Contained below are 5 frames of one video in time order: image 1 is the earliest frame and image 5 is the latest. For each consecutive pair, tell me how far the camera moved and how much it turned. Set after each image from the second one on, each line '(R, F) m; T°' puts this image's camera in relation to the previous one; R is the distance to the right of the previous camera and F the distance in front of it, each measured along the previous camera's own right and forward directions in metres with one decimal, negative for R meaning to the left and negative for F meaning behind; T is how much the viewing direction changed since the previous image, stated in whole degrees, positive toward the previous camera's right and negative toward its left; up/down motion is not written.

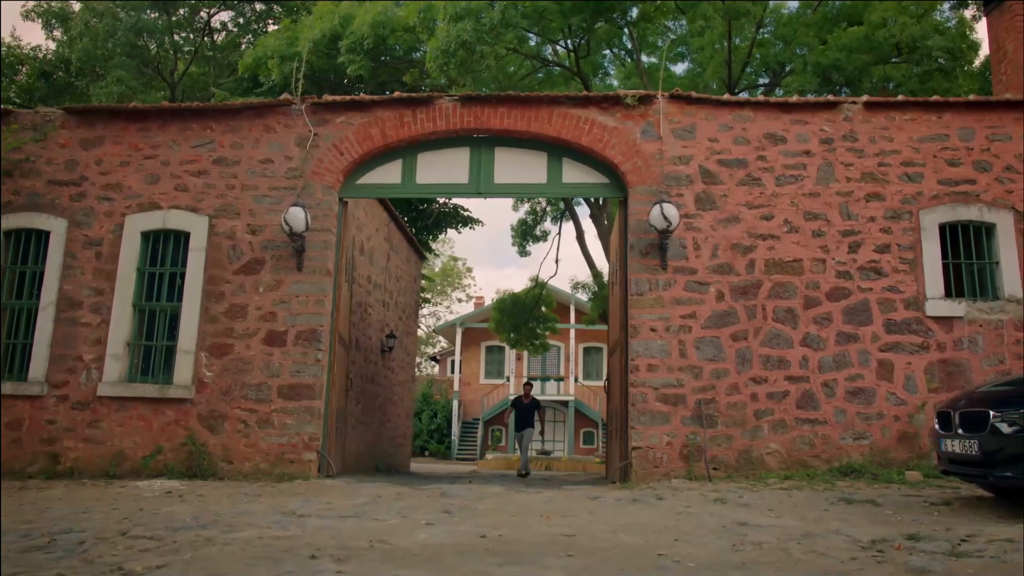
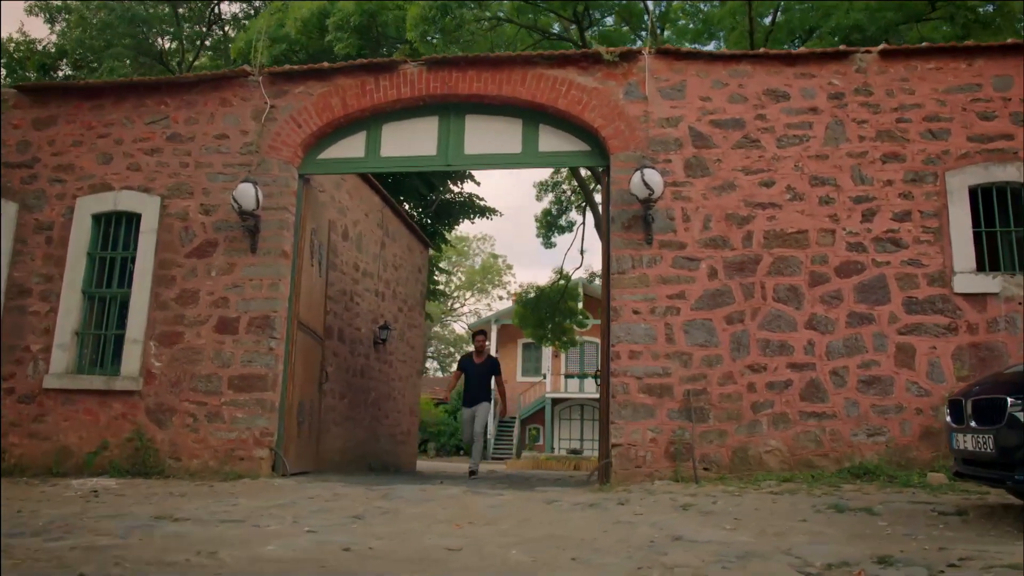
(+0.8, +0.8) m; -4°
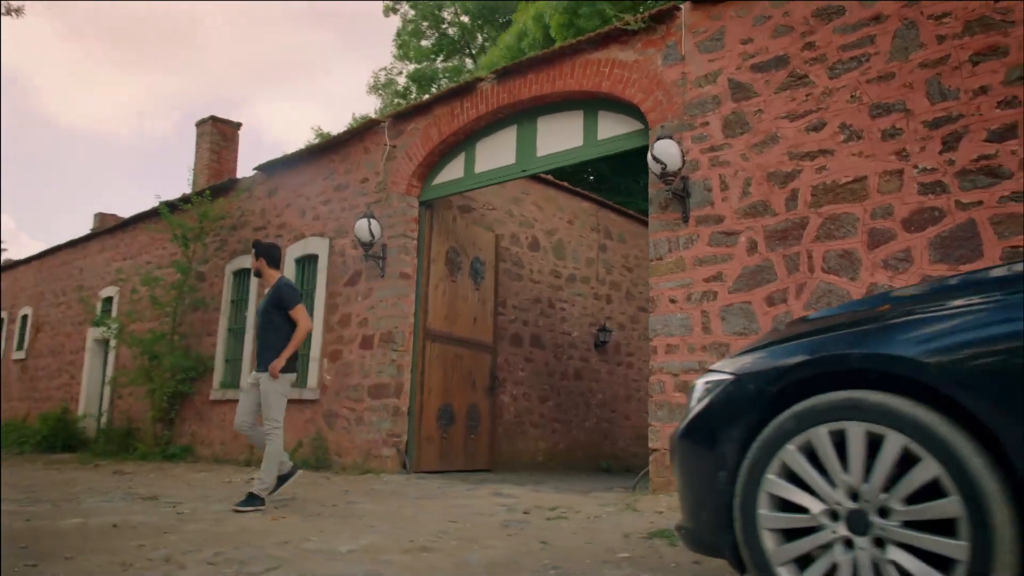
(+3.5, +1.1) m; -33°
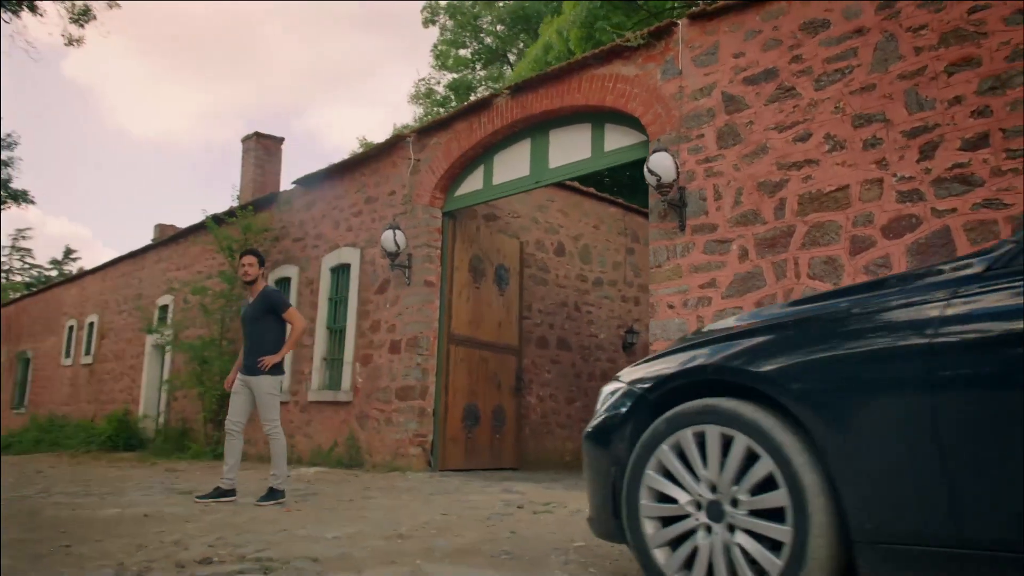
(+0.4, -0.4) m; -4°
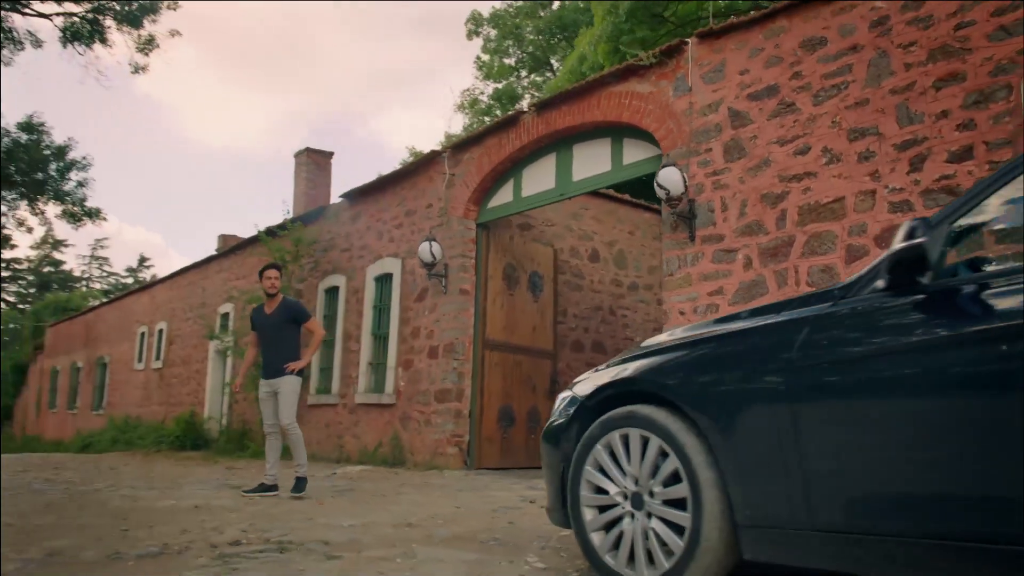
(+0.4, -0.4) m; -4°
